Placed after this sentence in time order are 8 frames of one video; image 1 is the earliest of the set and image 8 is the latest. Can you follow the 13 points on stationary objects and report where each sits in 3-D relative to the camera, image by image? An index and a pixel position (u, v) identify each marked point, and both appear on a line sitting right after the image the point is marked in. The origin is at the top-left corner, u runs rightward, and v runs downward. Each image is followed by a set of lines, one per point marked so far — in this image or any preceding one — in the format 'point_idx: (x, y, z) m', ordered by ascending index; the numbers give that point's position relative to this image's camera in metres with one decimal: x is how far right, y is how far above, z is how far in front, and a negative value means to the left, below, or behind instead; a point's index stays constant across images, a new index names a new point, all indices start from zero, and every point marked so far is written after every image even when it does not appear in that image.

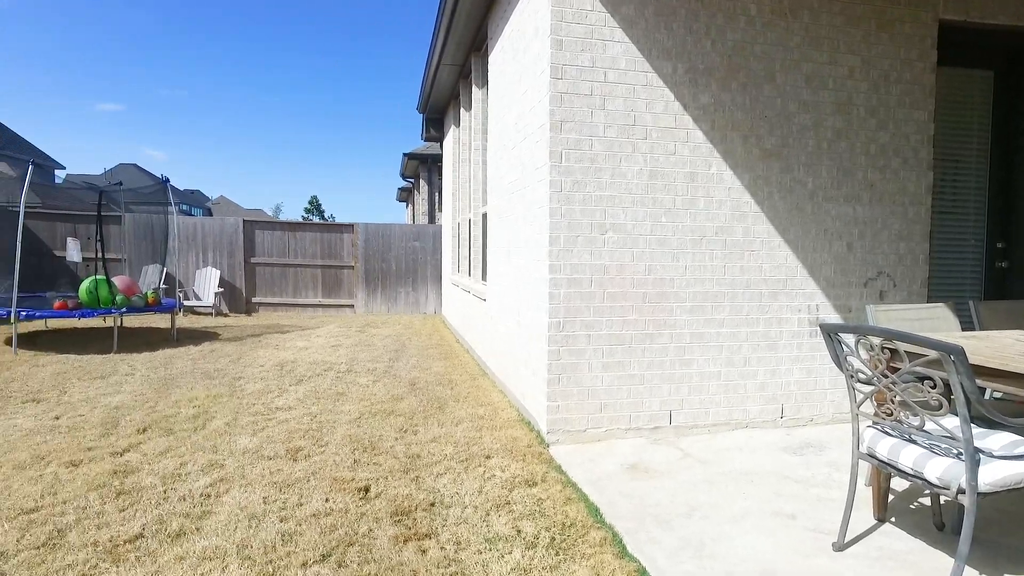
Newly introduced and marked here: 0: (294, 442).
0: (-1.0, -0.7, +3.2) m
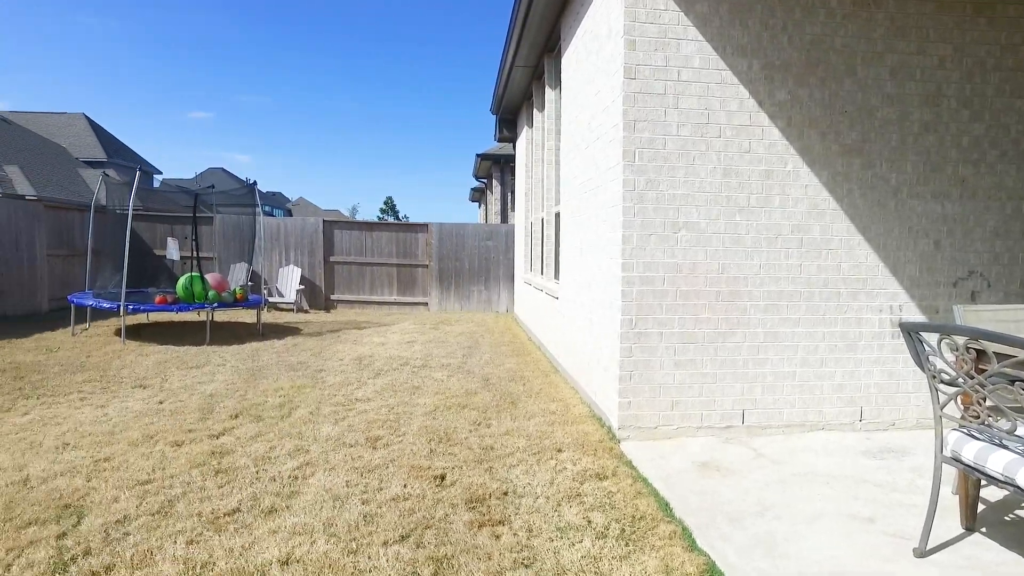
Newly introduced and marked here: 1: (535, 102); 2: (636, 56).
0: (-0.7, -0.7, +3.4) m
1: (+0.2, +2.0, +7.5) m
2: (+0.6, +1.1, +3.3) m
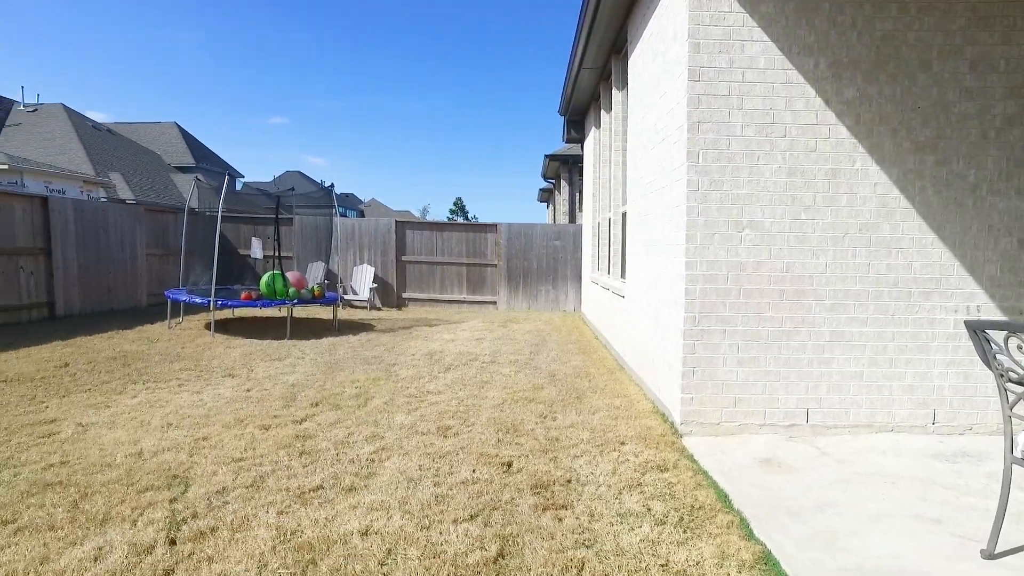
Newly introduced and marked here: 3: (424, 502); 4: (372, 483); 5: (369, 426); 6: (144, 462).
0: (-0.3, -0.7, +3.5) m
1: (+1.0, +2.0, +7.5) m
2: (+0.9, +1.1, +3.4) m
3: (-0.3, -0.7, +2.4) m
4: (-0.5, -0.7, +2.6) m
5: (-0.7, -0.7, +3.5) m
6: (-1.5, -0.7, +2.9) m
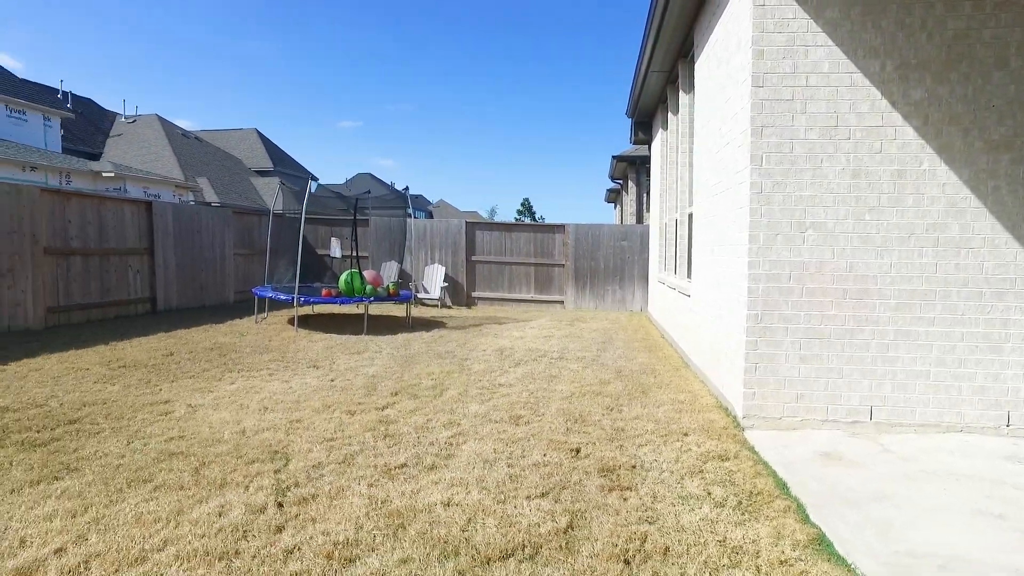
0: (0.0, -0.7, +3.8) m
1: (+1.7, +2.0, +7.6) m
2: (+1.2, +1.1, +3.5) m
3: (0.0, -0.7, +2.6) m
4: (-0.2, -0.7, +2.9) m
5: (-0.3, -0.7, +3.7) m
6: (-1.2, -0.7, +3.3) m
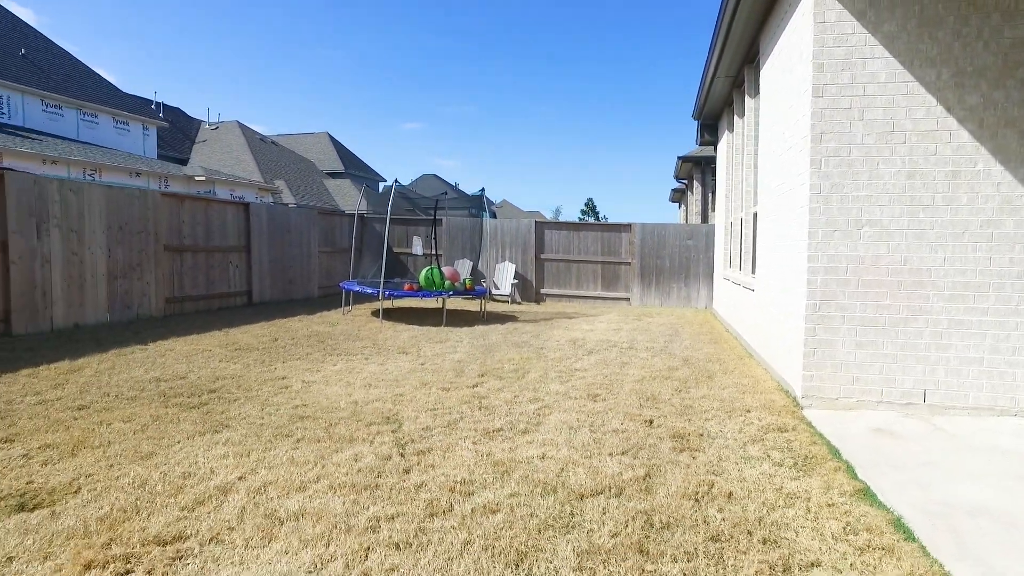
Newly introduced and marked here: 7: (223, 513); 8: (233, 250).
0: (+0.5, -0.6, +4.2) m
1: (+2.5, +2.0, +7.9) m
2: (+1.7, +1.1, +3.8) m
3: (+0.3, -0.7, +3.0) m
4: (+0.1, -0.7, +3.3) m
5: (+0.1, -0.6, +4.2) m
6: (-0.8, -0.6, +3.8) m
7: (-1.0, -0.7, +2.3) m
8: (-3.6, +0.5, +9.1) m
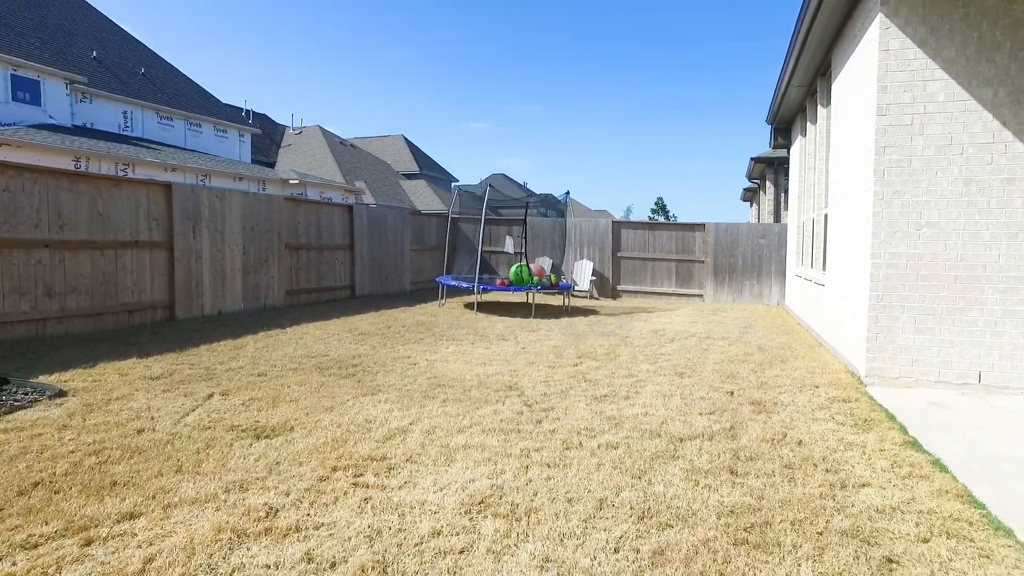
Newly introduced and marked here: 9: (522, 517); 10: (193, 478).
0: (+1.1, -0.6, +4.8) m
1: (+3.5, +2.1, +8.3) m
2: (+2.3, +1.2, +4.3) m
3: (+0.9, -0.6, +3.7) m
4: (+0.7, -0.6, +4.0) m
5: (+0.8, -0.6, +4.9) m
6: (-0.2, -0.6, +4.6) m
7: (-0.5, -0.7, +3.1) m
8: (-2.5, +0.6, +10.1) m
9: (0.0, -0.7, +2.2) m
10: (-1.2, -0.7, +2.7) m
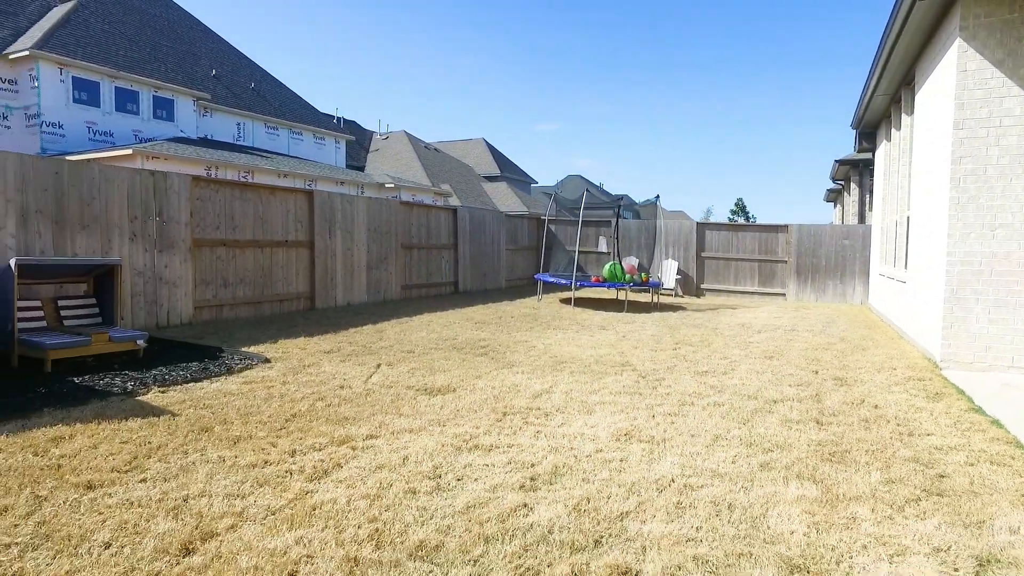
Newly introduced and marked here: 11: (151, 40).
0: (+2.0, -0.5, +5.5) m
1: (+4.7, +2.1, +8.7) m
2: (+3.1, +1.2, +4.9) m
3: (+1.6, -0.6, +4.4) m
4: (+1.5, -0.6, +4.7) m
5: (+1.6, -0.5, +5.6) m
6: (+0.7, -0.5, +5.4) m
7: (+0.2, -0.6, +4.0) m
8: (-1.1, +0.6, +11.1) m
9: (+0.6, -0.7, +3.0) m
10: (-0.6, -0.7, +3.6) m
11: (-8.8, +6.0, +17.0) m
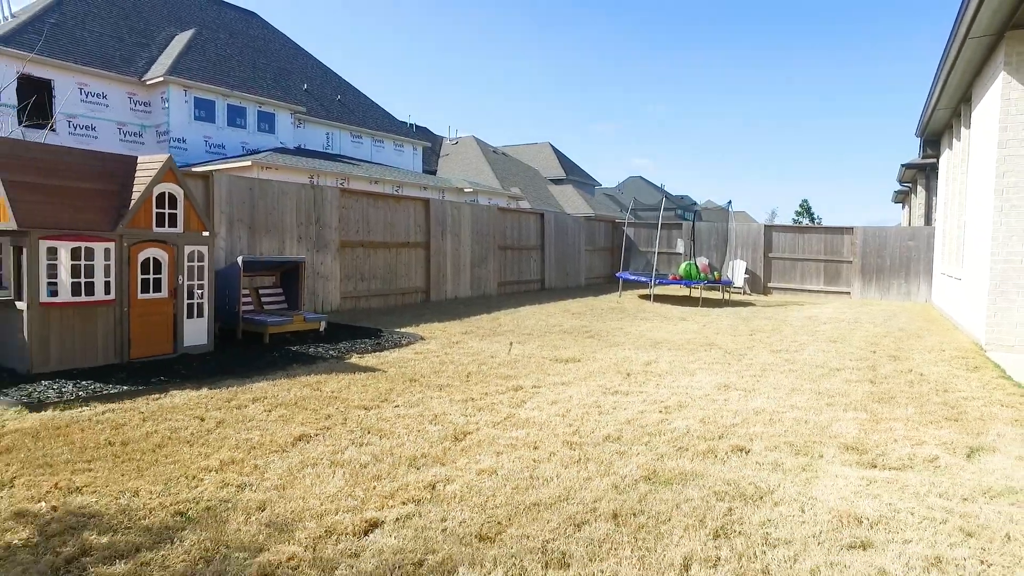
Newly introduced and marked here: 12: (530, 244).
0: (+3.0, -0.5, +6.5) m
1: (+6.0, +2.1, +9.5) m
2: (+4.0, +1.3, +5.8) m
3: (+2.5, -0.5, +5.4) m
4: (+2.4, -0.5, +5.7) m
5: (+2.6, -0.5, +6.6) m
6: (+1.6, -0.5, +6.5) m
7: (+1.1, -0.6, +5.1) m
8: (+0.4, +0.7, +12.3) m
9: (+1.4, -0.6, +4.1) m
10: (+0.3, -0.6, +4.8) m
11: (-6.8, +6.1, +18.8) m
12: (+0.3, +0.8, +12.2) m
